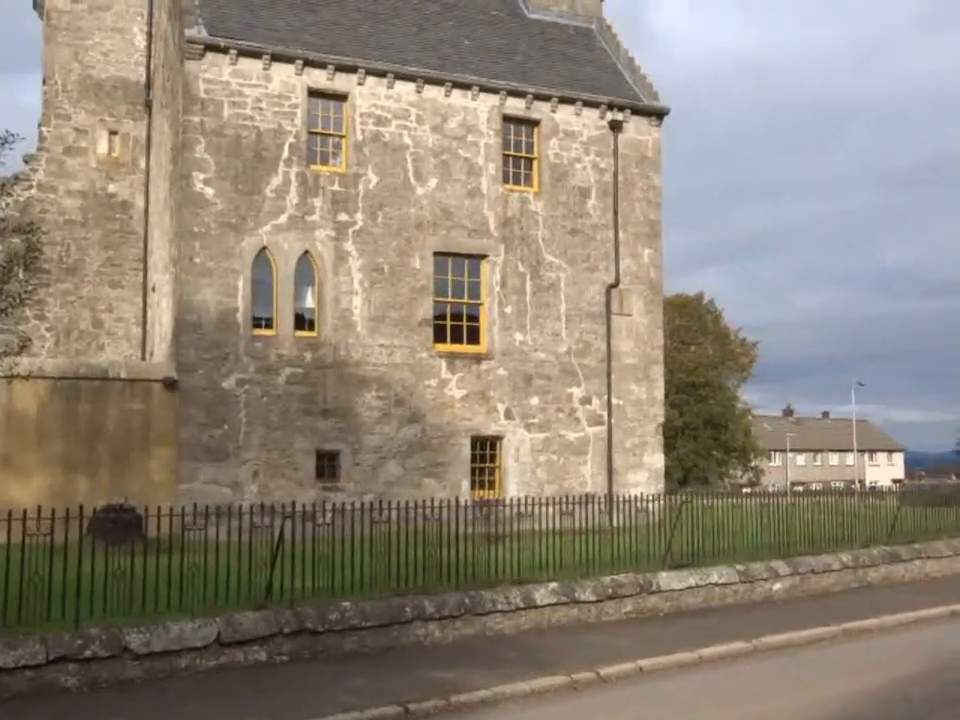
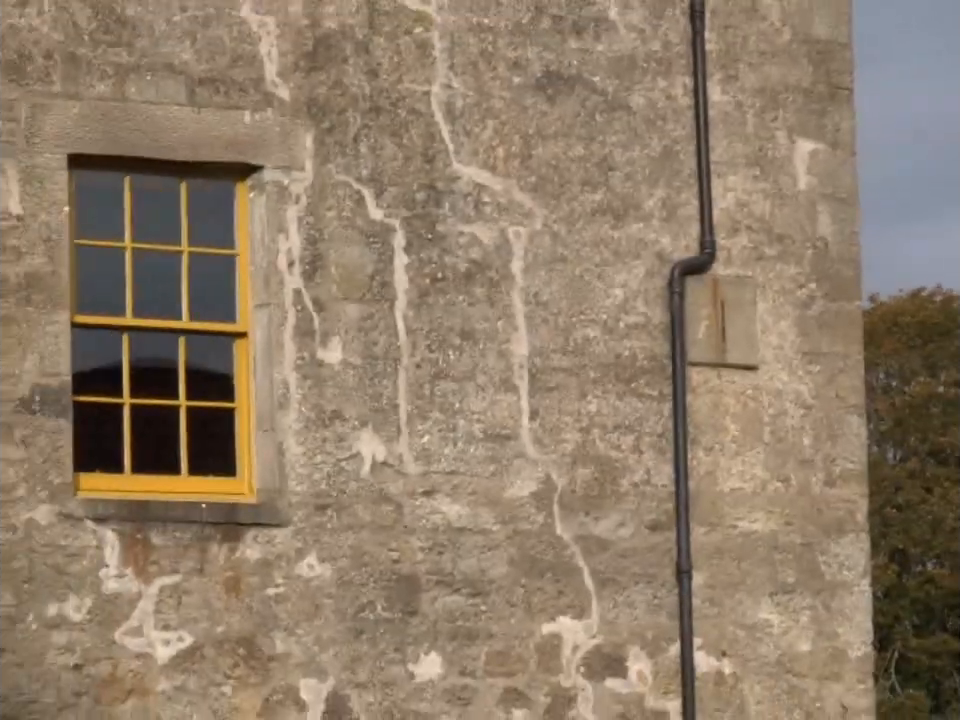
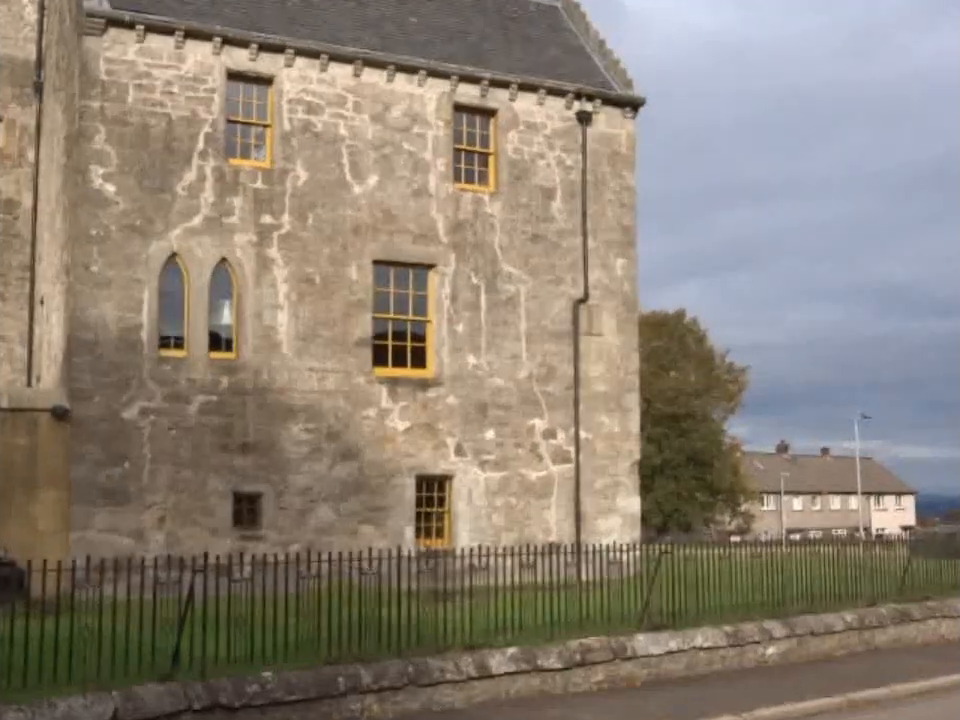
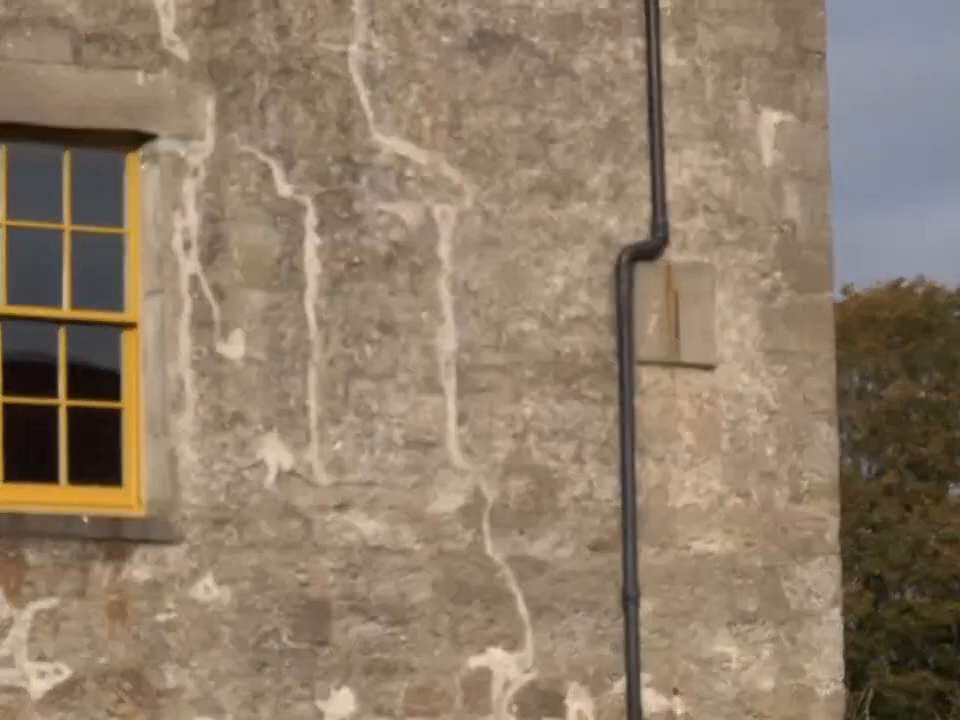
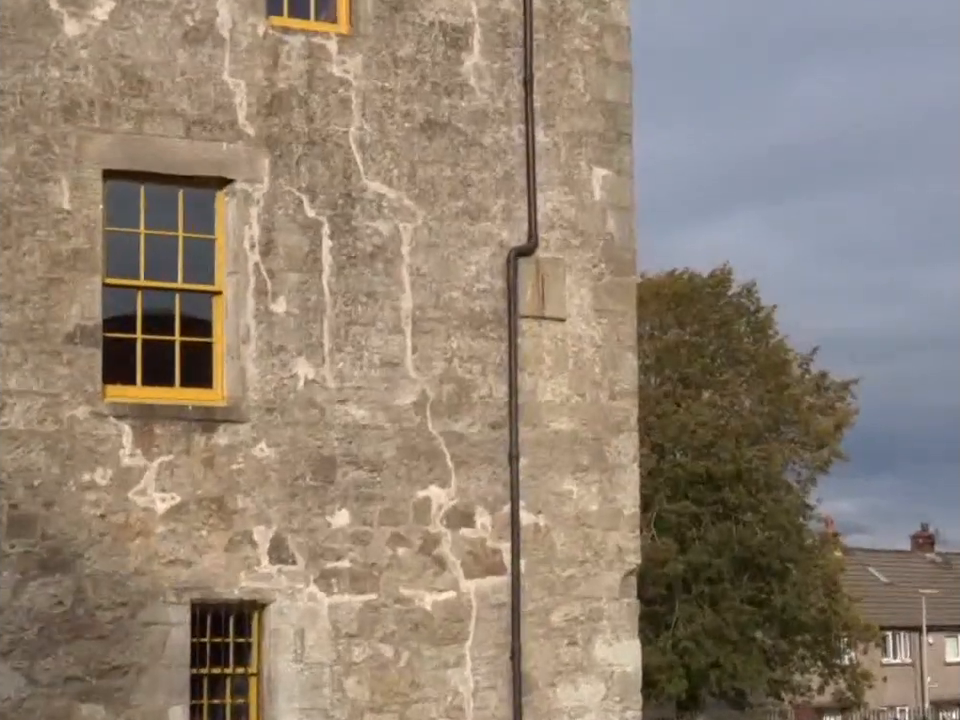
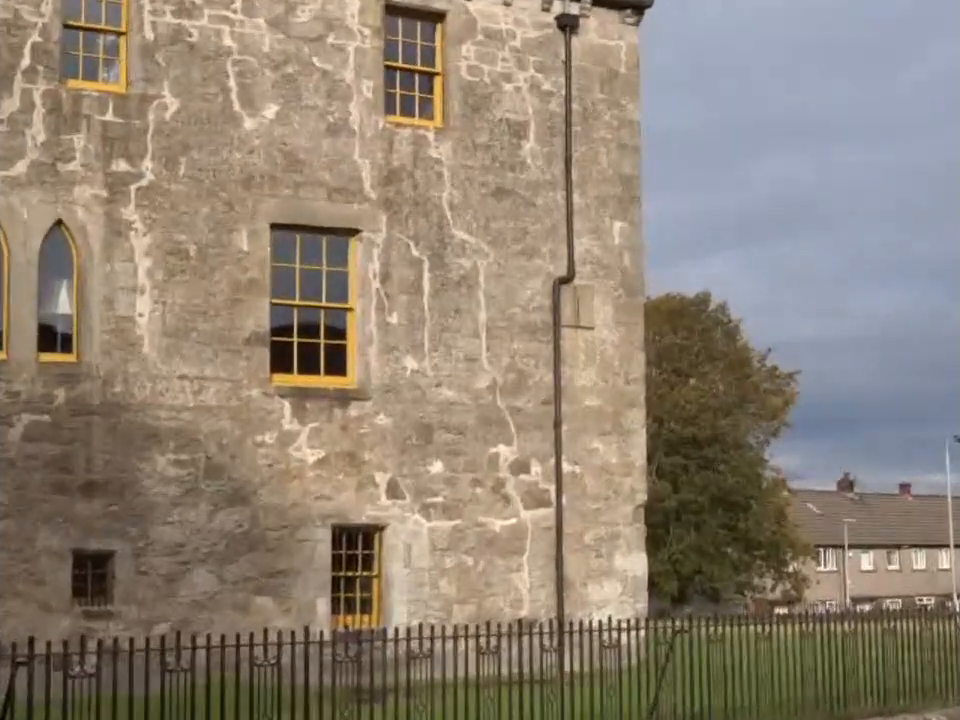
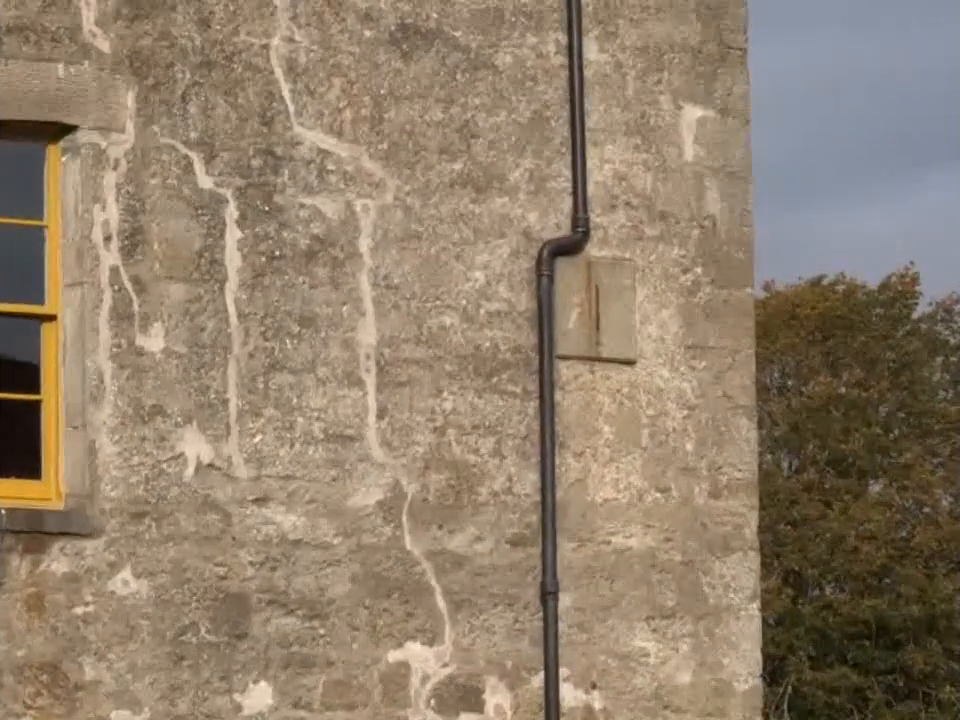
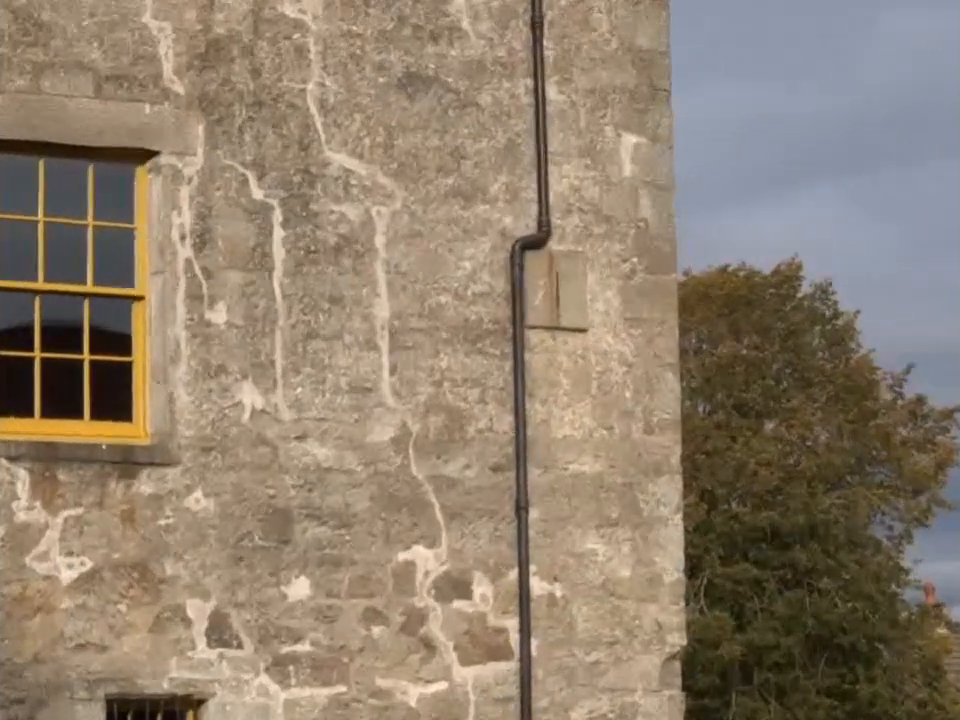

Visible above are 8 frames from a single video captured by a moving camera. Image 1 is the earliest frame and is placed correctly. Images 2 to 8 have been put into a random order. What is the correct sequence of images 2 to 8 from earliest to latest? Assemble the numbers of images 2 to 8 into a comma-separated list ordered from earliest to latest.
3, 6, 5, 8, 7, 4, 2
